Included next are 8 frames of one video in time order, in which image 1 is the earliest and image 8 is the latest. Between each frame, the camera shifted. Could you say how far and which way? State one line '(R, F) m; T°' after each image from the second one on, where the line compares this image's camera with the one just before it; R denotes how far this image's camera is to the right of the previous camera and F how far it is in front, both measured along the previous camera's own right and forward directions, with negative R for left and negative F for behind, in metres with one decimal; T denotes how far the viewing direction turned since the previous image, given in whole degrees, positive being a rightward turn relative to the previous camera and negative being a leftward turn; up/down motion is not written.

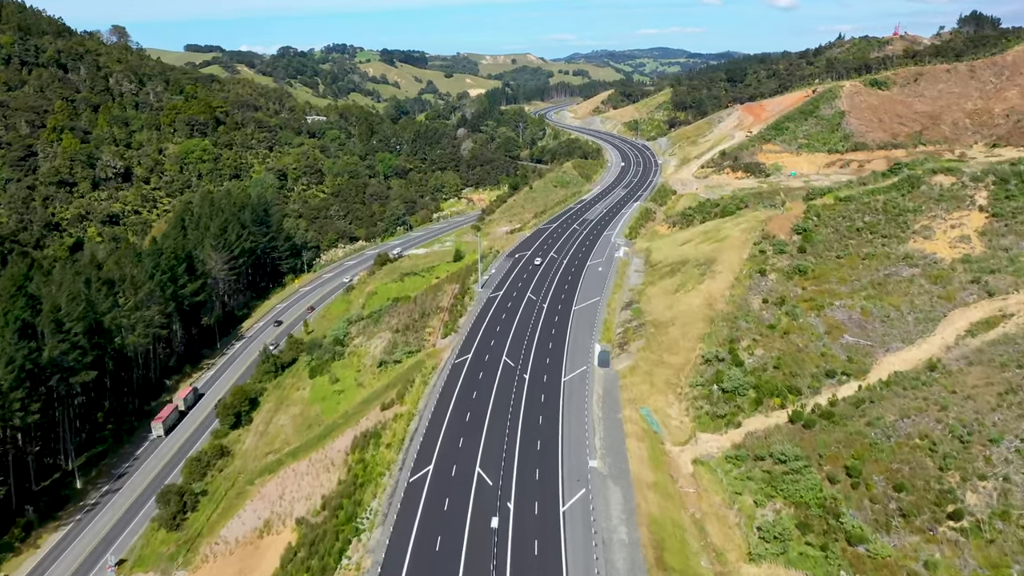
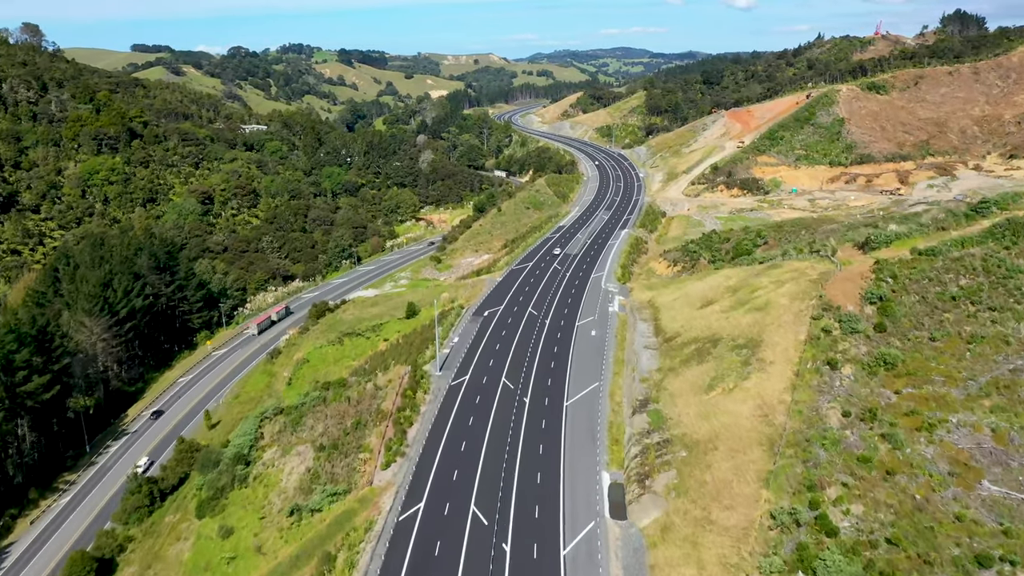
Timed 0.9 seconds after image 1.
(-0.2, +21.3) m; +2°
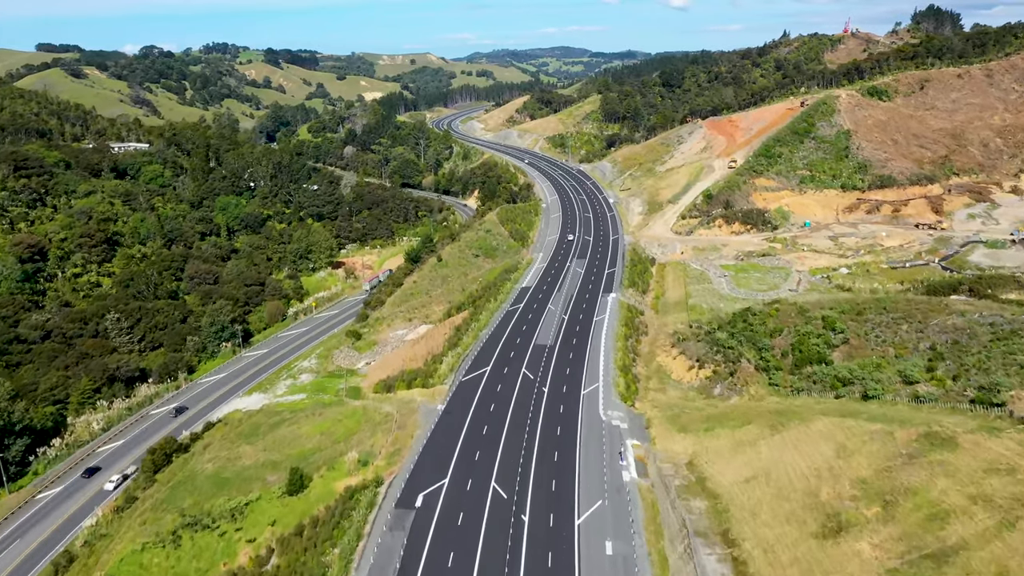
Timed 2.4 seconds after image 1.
(-0.3, +32.6) m; +4°
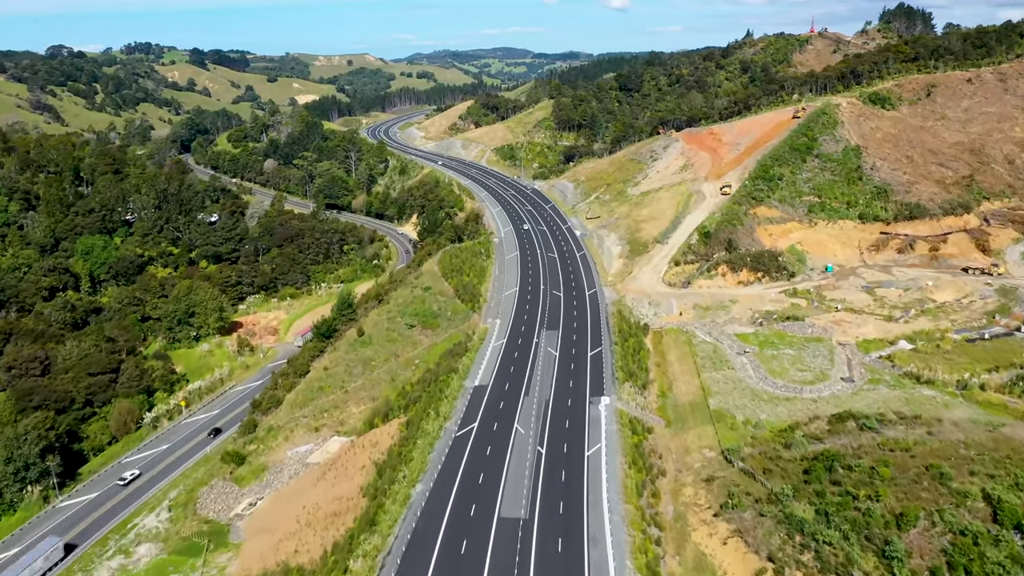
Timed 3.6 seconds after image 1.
(-0.1, +27.2) m; +4°
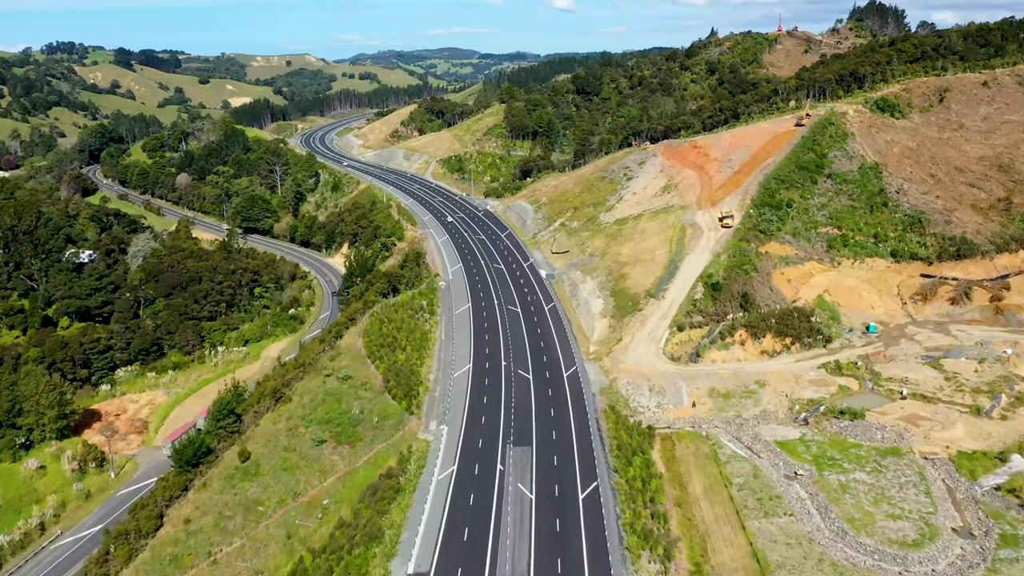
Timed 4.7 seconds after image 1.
(0.0, +23.5) m; +3°
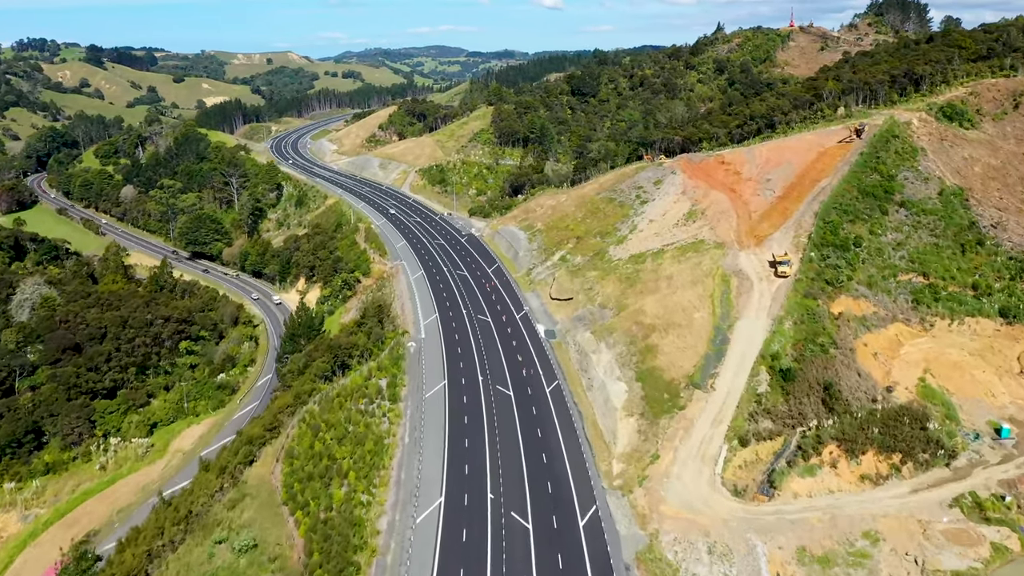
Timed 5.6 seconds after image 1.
(-0.1, +21.7) m; +1°
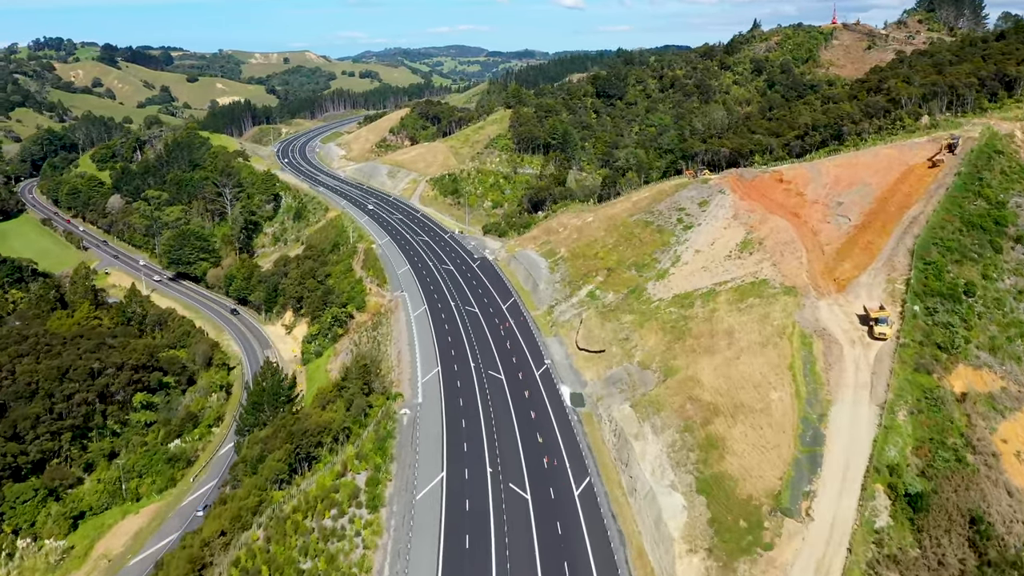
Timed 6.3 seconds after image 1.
(0.0, +15.1) m; -1°
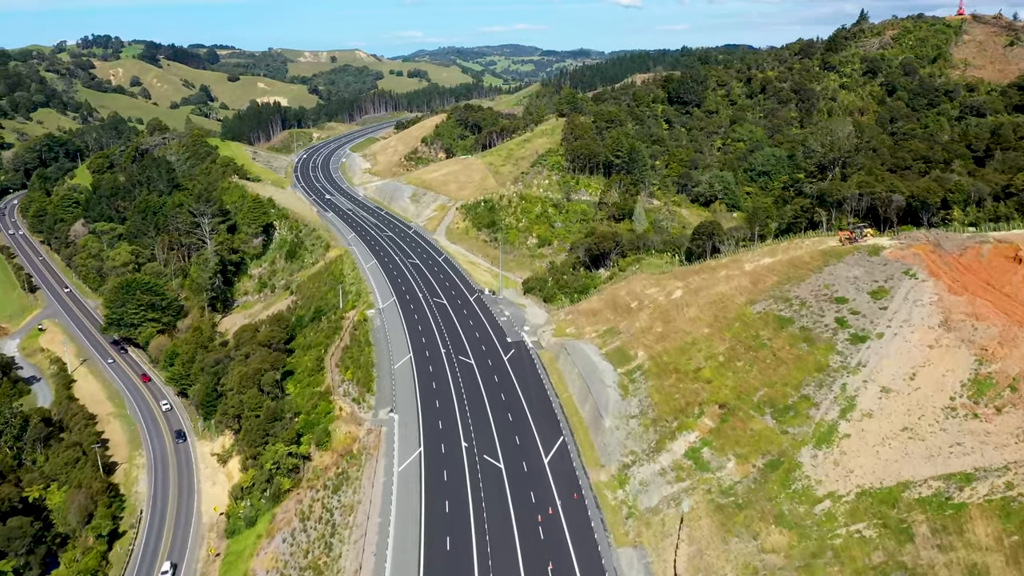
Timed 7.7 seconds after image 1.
(0.0, +33.2) m; -3°
